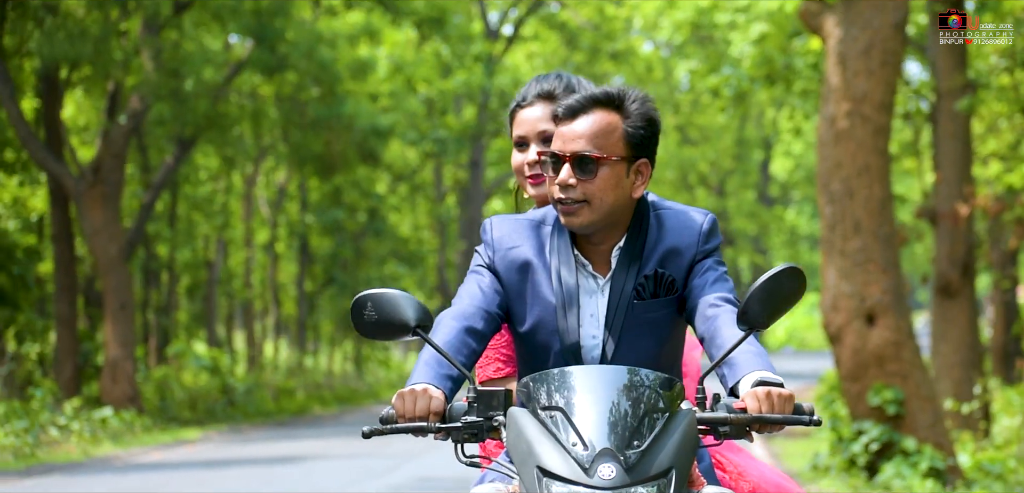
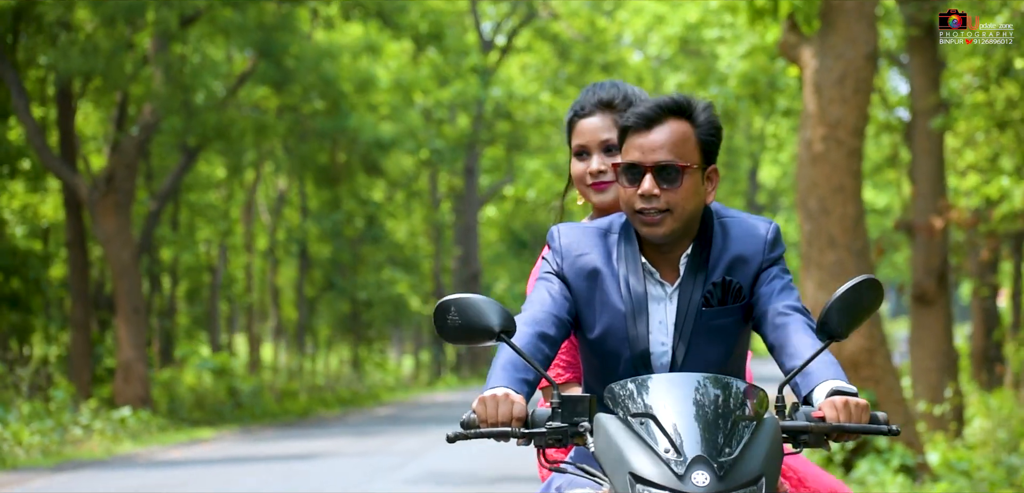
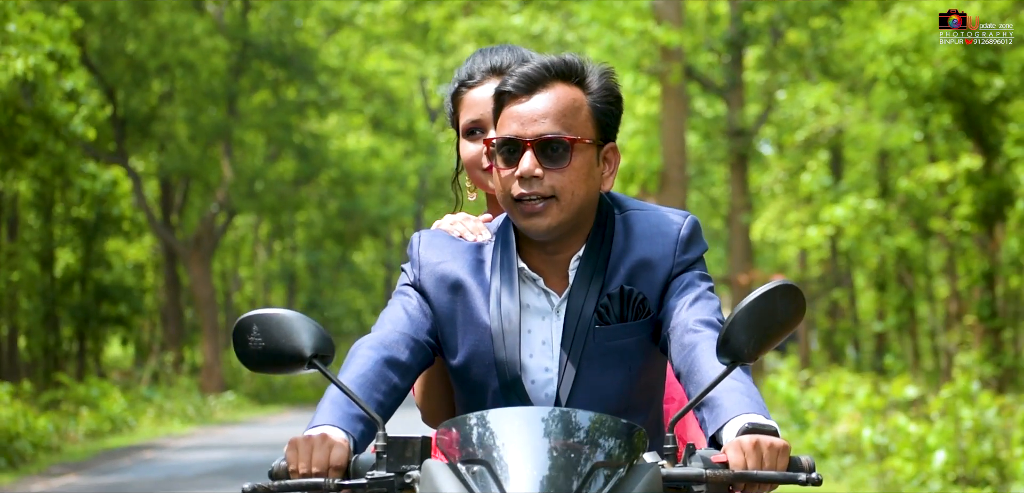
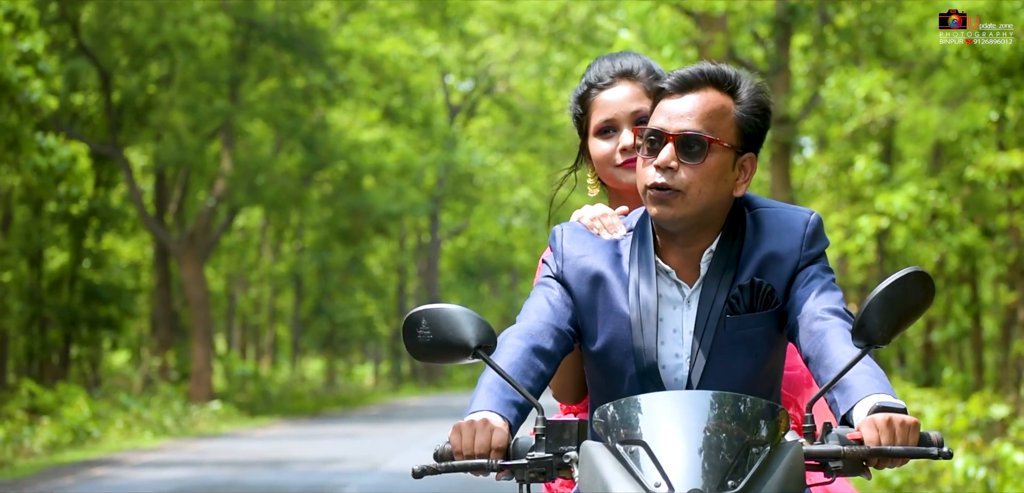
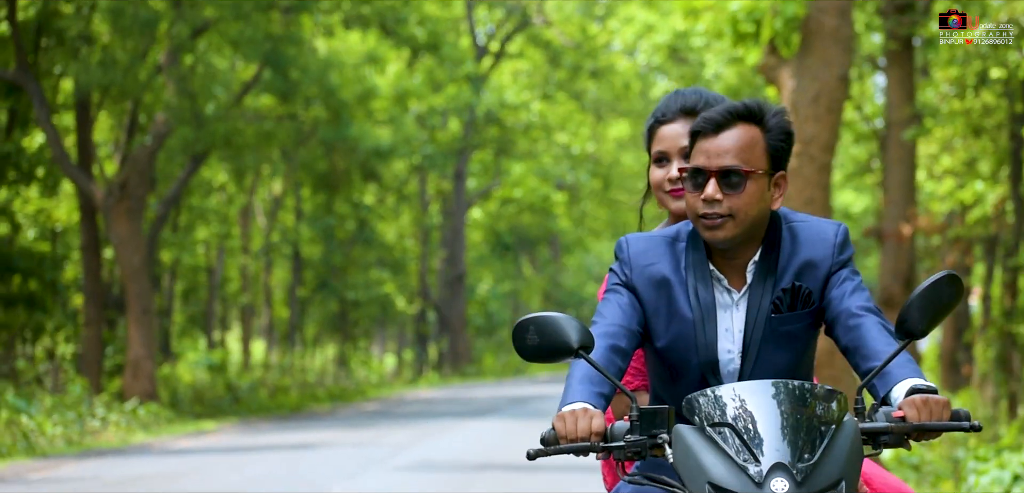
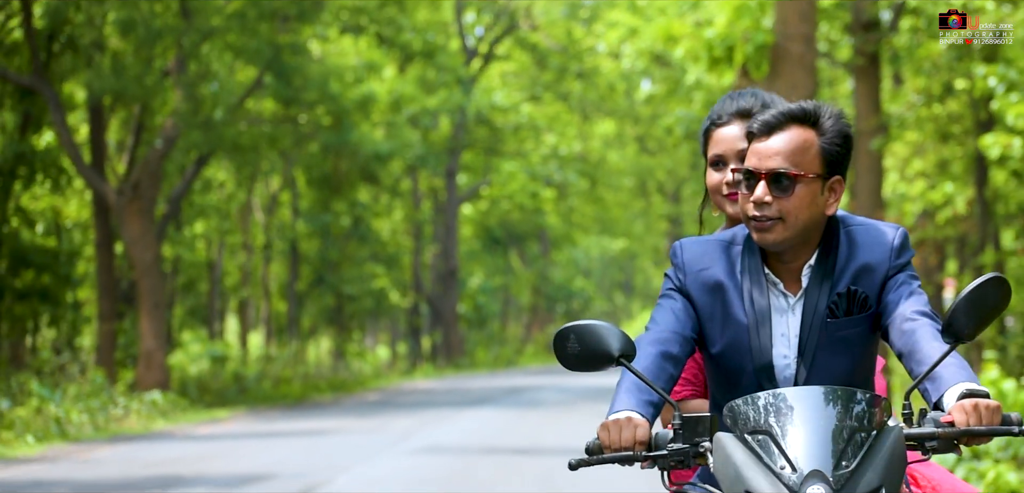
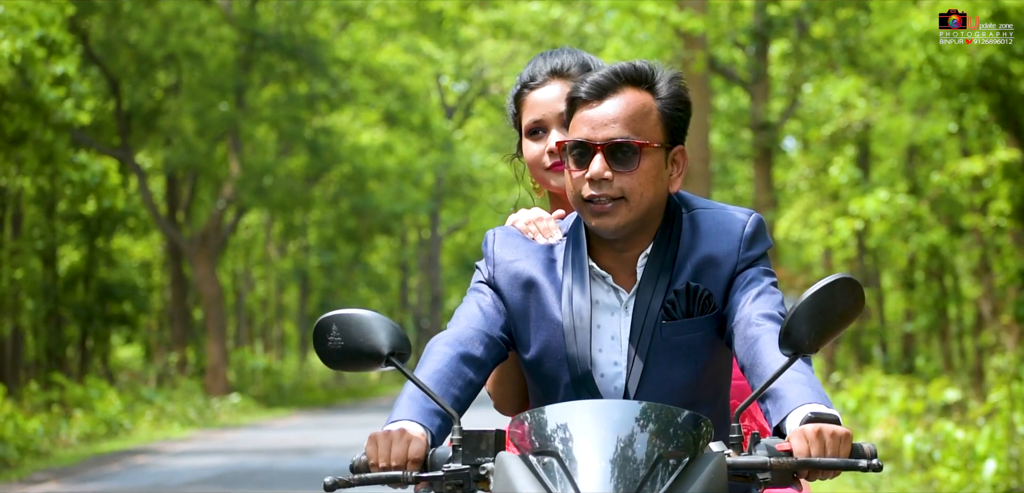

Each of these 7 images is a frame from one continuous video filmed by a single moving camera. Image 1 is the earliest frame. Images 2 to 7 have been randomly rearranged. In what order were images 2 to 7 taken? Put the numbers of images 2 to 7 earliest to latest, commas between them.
2, 5, 6, 4, 7, 3
